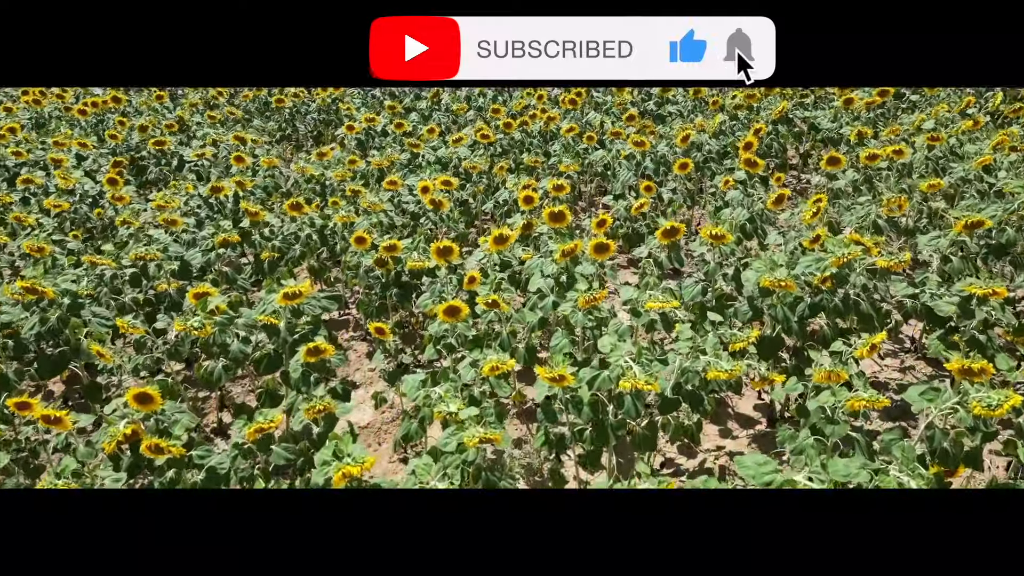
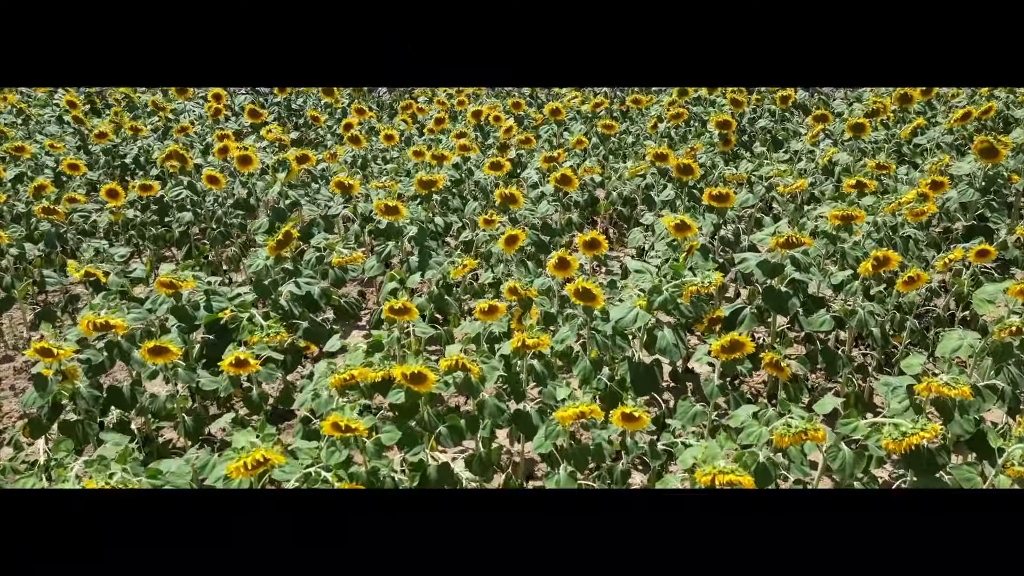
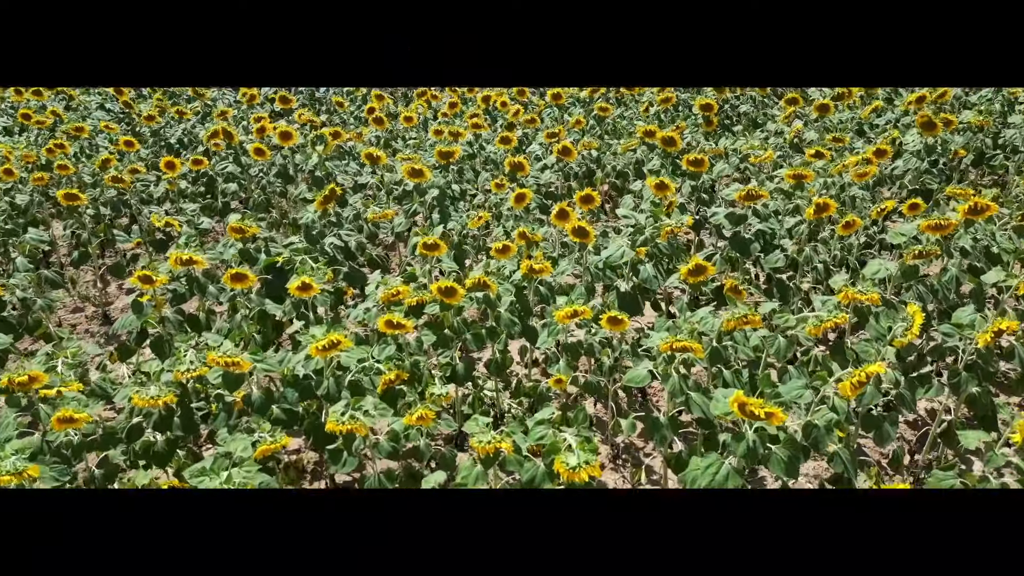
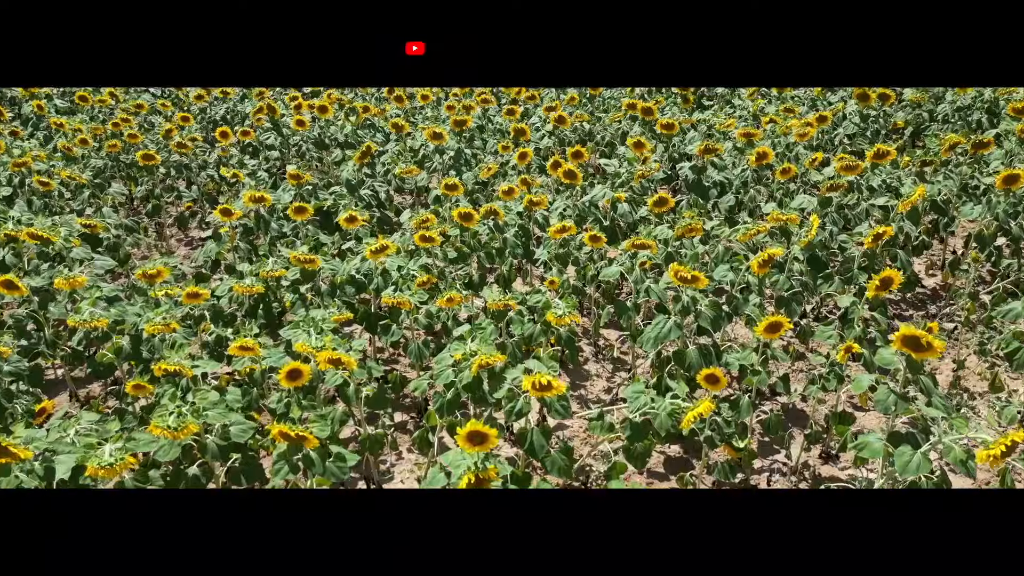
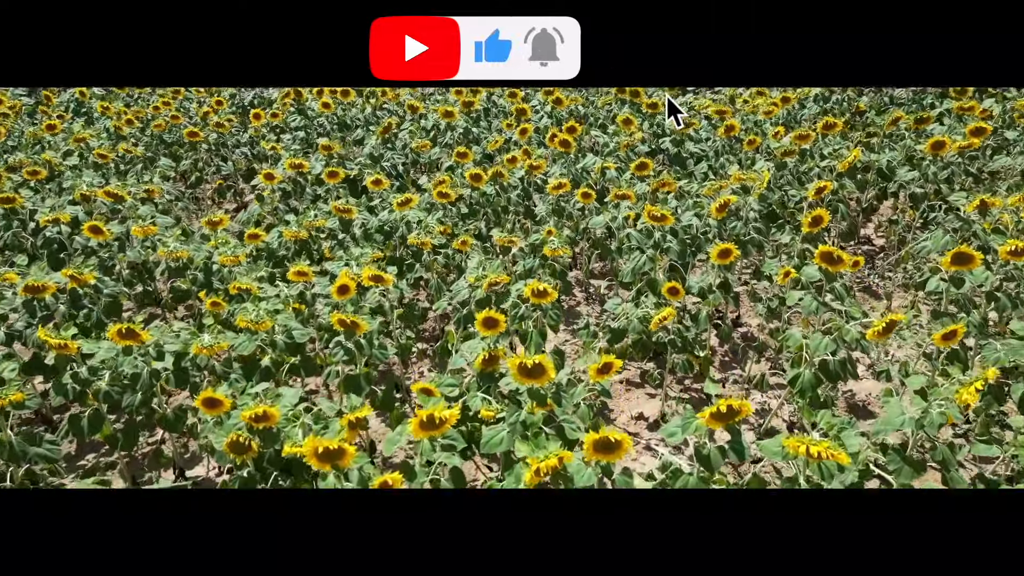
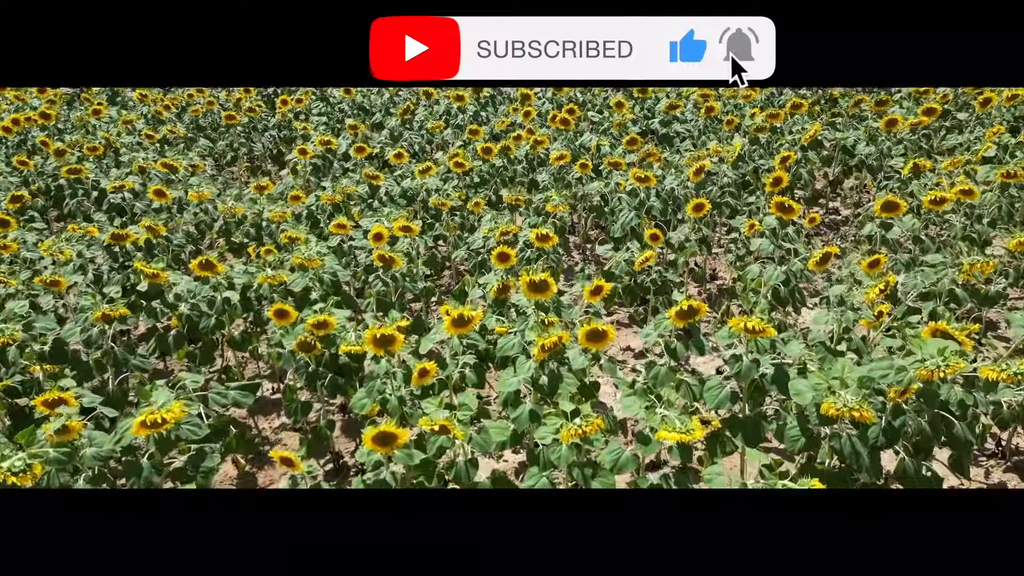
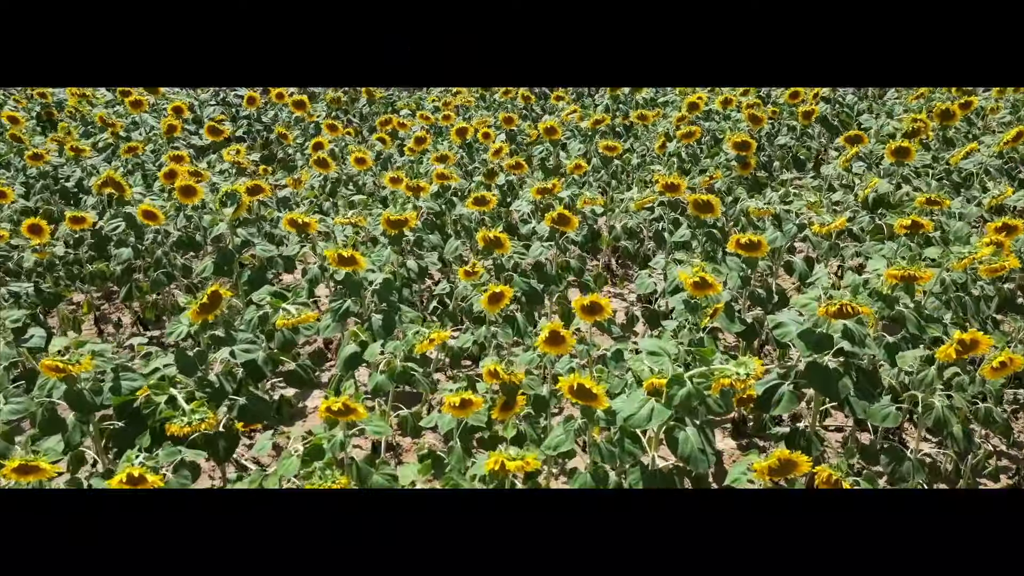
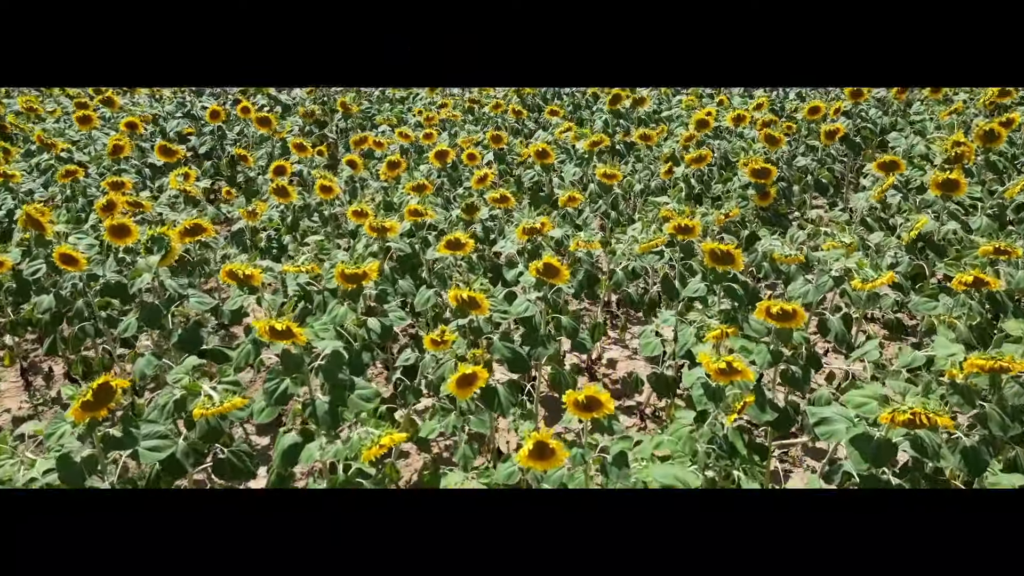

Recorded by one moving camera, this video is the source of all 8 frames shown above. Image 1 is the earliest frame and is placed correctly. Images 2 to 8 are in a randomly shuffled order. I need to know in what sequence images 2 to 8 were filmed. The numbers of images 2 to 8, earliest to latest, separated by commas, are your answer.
6, 5, 4, 3, 2, 7, 8
